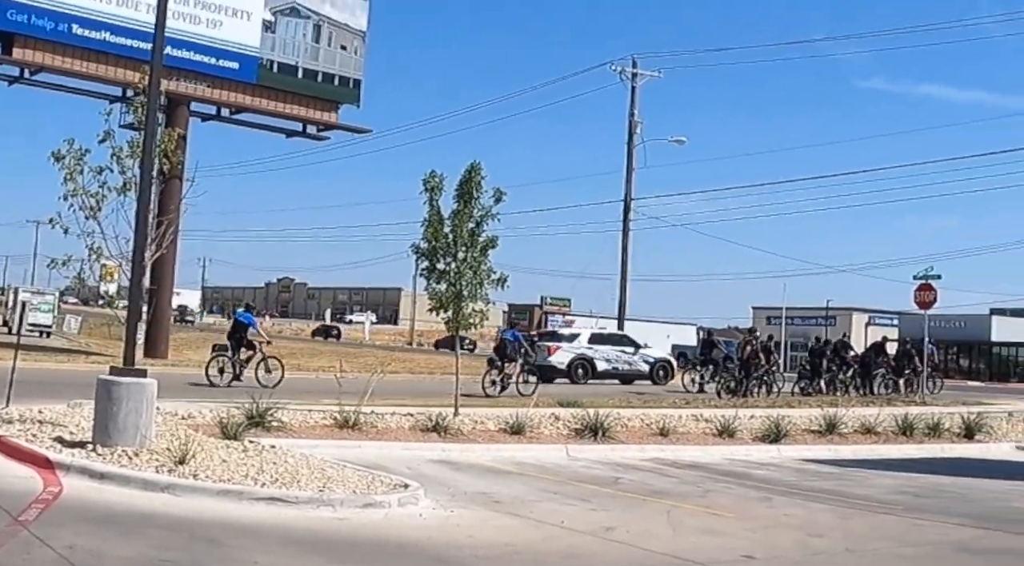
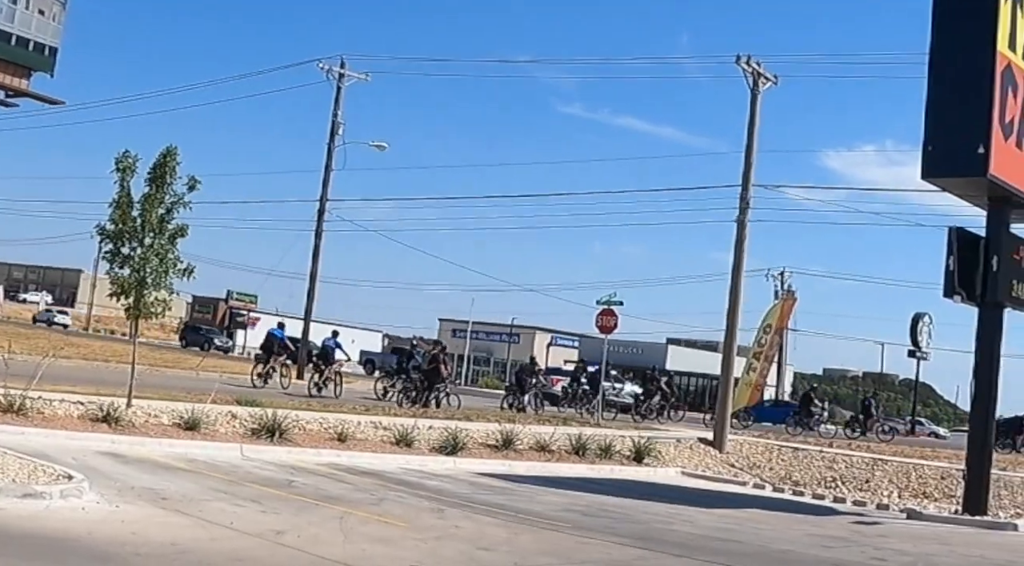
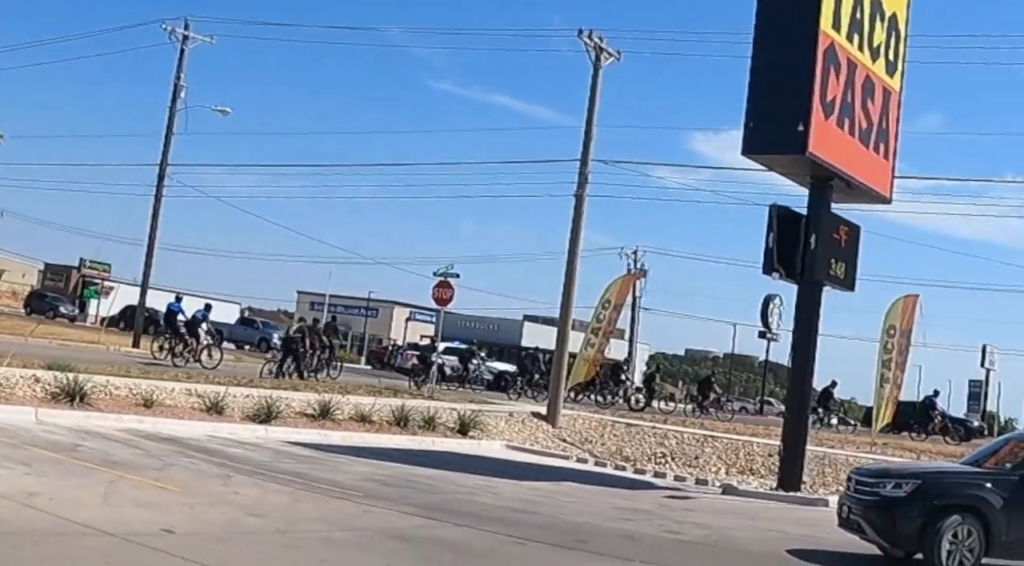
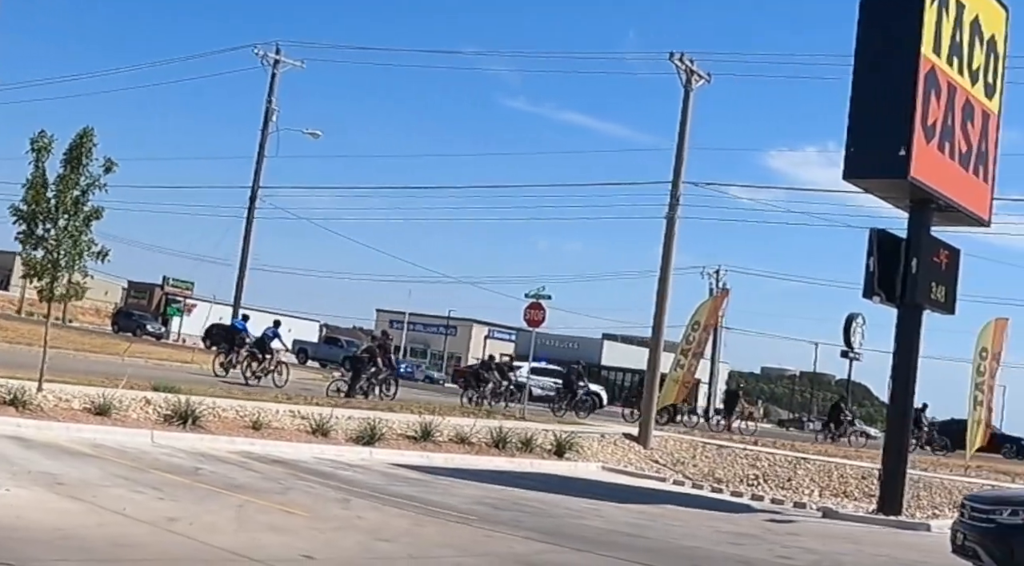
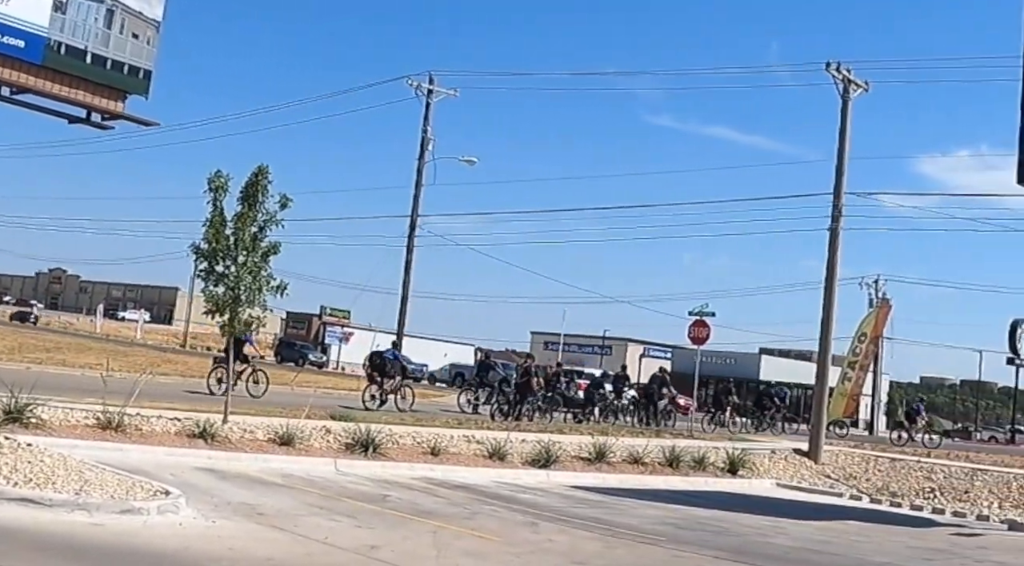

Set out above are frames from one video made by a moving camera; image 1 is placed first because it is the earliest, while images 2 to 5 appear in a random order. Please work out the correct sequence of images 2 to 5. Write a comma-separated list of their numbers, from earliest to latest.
5, 2, 4, 3
